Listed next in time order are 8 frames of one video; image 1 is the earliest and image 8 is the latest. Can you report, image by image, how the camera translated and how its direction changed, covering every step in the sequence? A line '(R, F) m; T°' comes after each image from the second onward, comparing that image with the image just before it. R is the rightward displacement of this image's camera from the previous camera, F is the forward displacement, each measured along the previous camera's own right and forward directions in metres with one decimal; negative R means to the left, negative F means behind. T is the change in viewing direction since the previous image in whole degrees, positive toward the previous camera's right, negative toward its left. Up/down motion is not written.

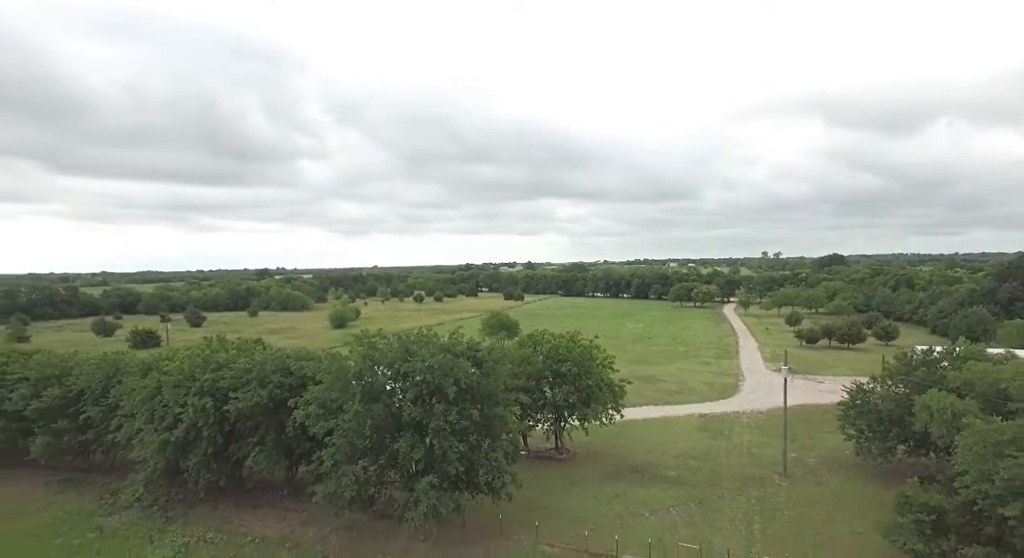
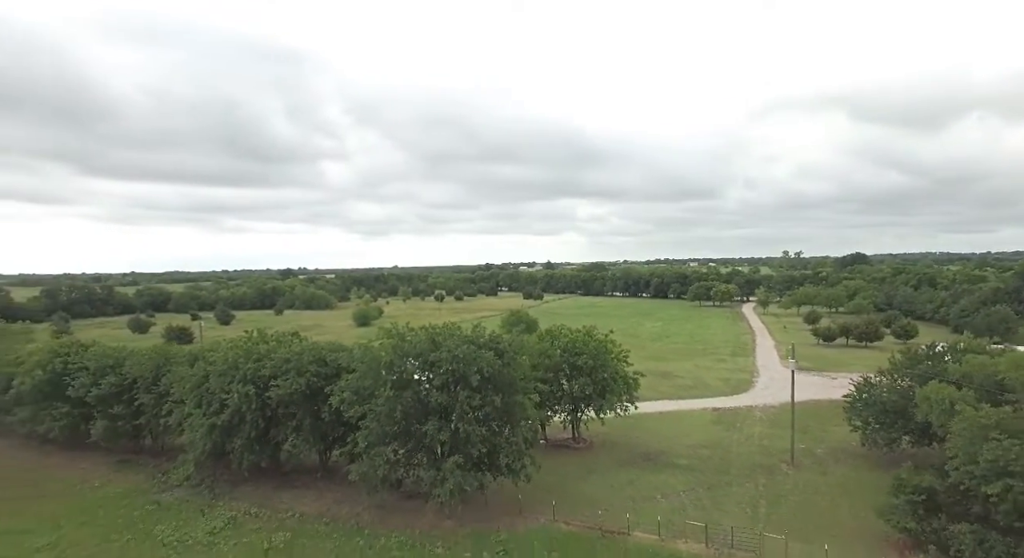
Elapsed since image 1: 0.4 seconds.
(0.0, -2.0) m; -2°
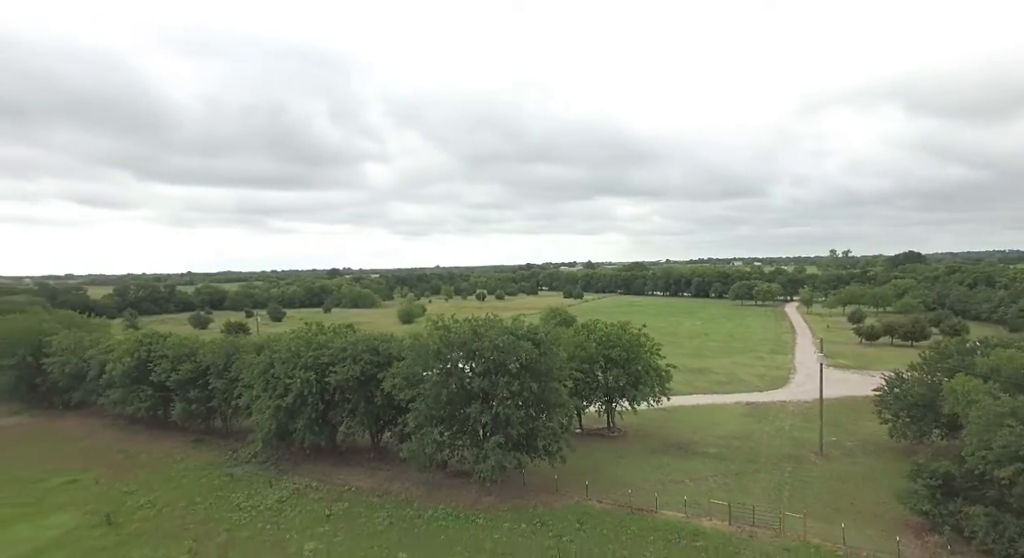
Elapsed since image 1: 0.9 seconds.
(+0.2, -2.3) m; -4°
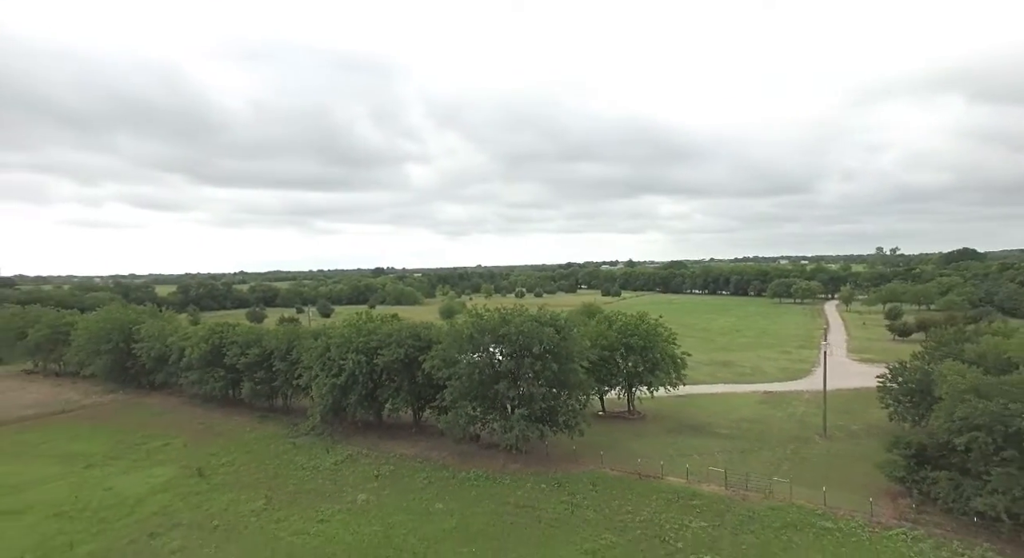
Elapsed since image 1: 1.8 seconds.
(+1.1, -4.1) m; -4°
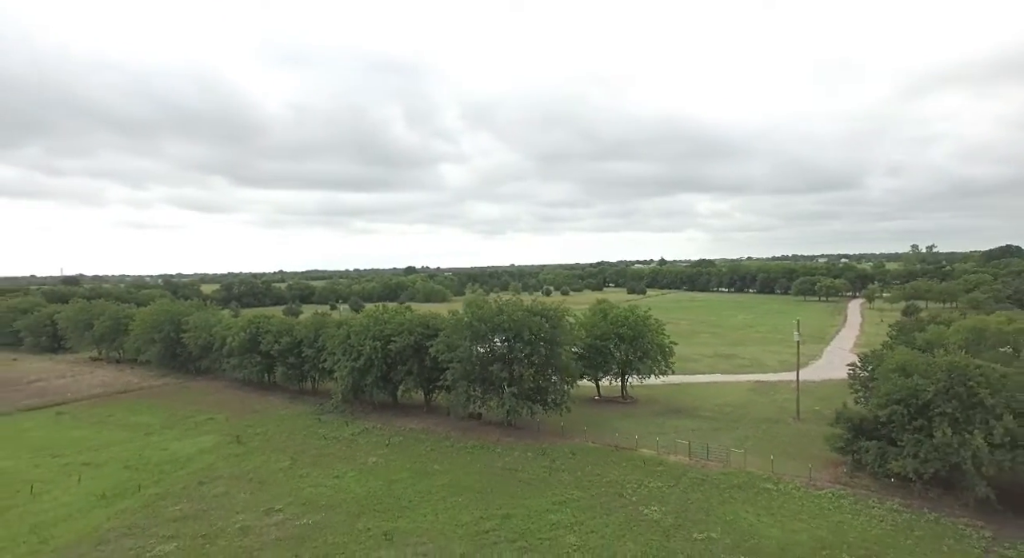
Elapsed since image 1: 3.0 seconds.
(+2.7, -4.5) m; -3°
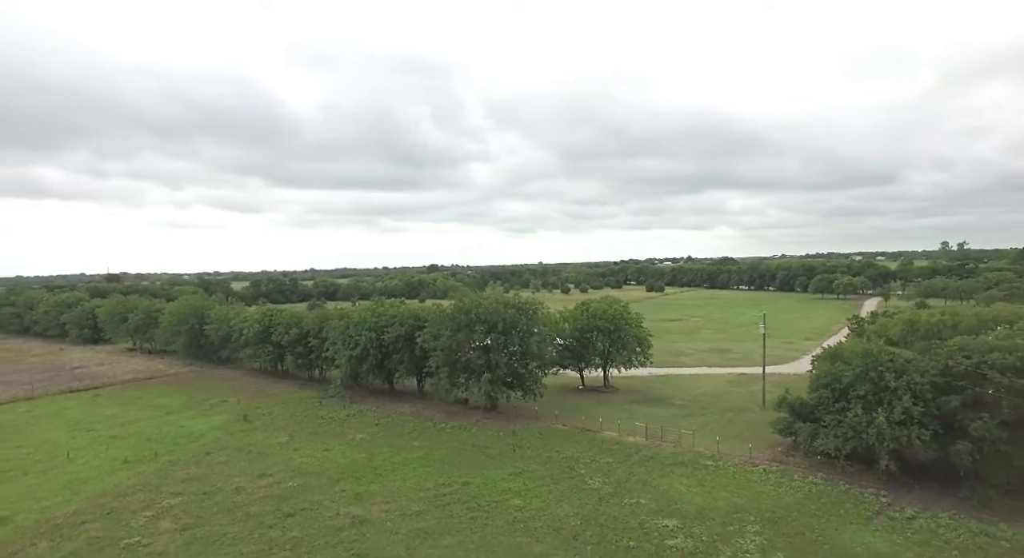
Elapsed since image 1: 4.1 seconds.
(+3.6, -3.4) m; -3°
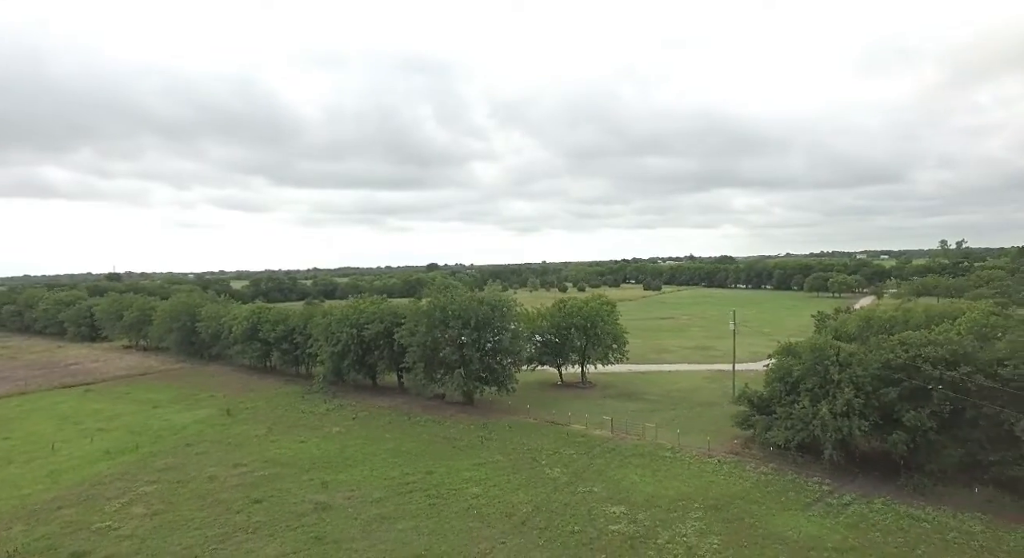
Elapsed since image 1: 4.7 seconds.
(+2.2, -1.1) m; 0°
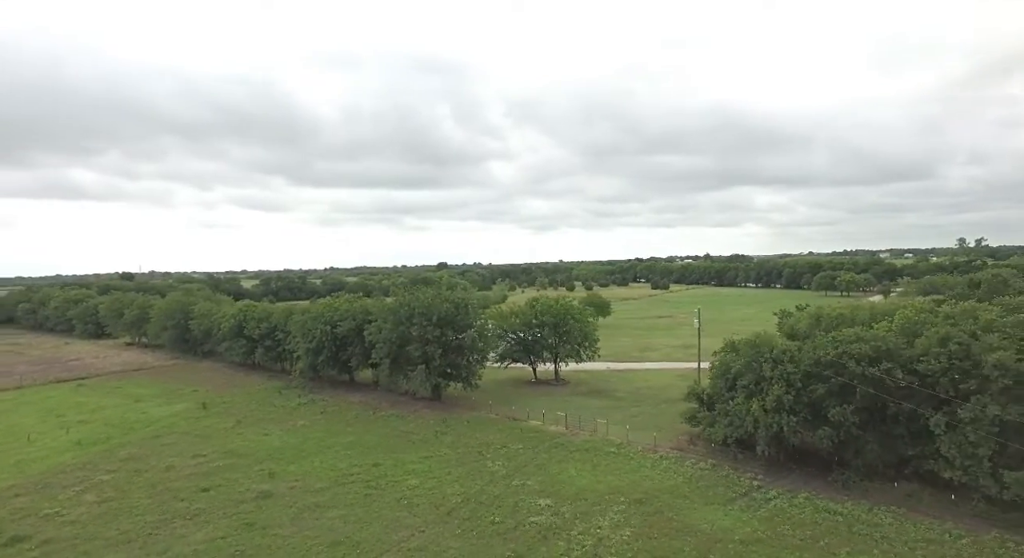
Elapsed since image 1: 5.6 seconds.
(+4.1, -0.7) m; -2°
